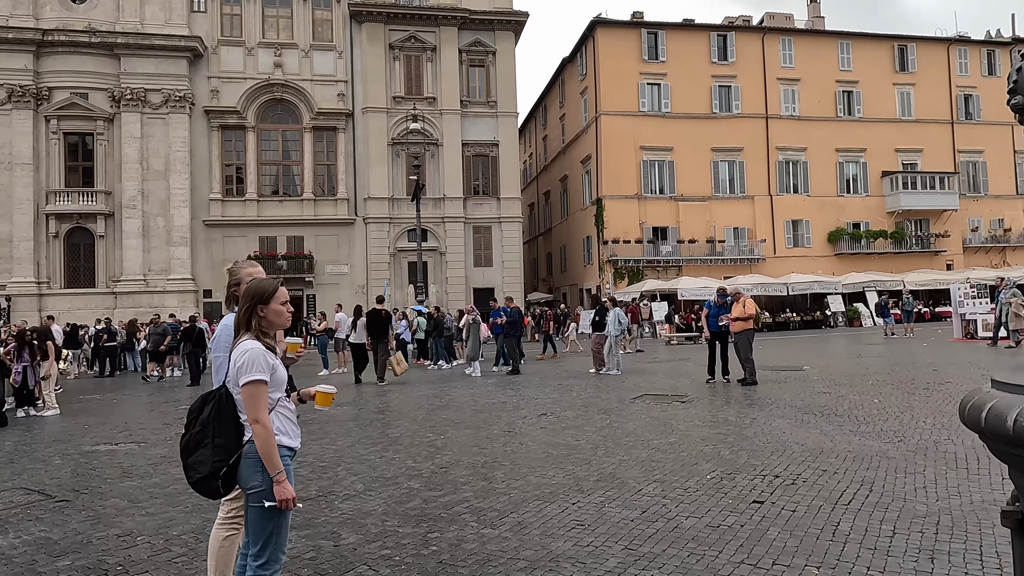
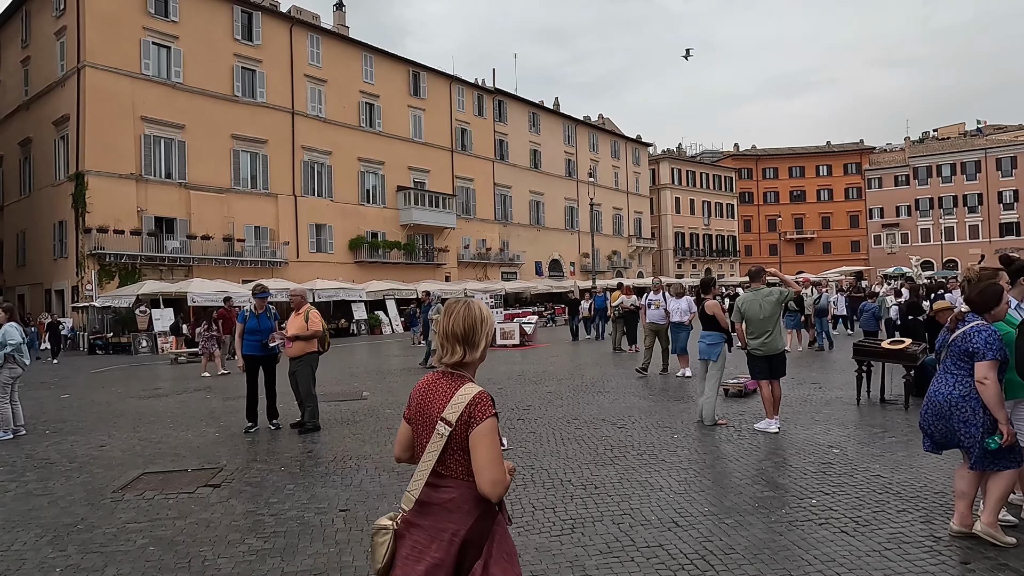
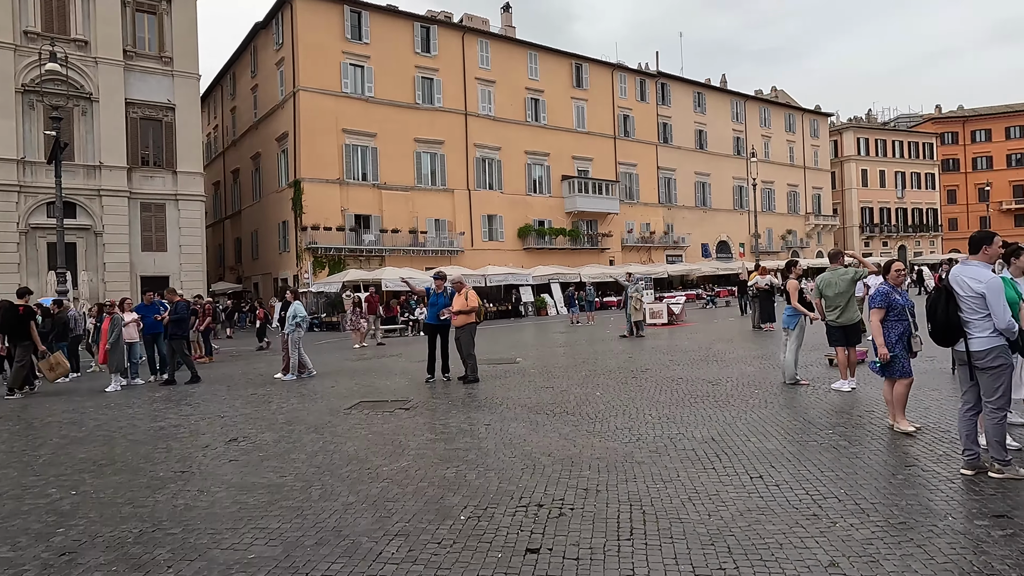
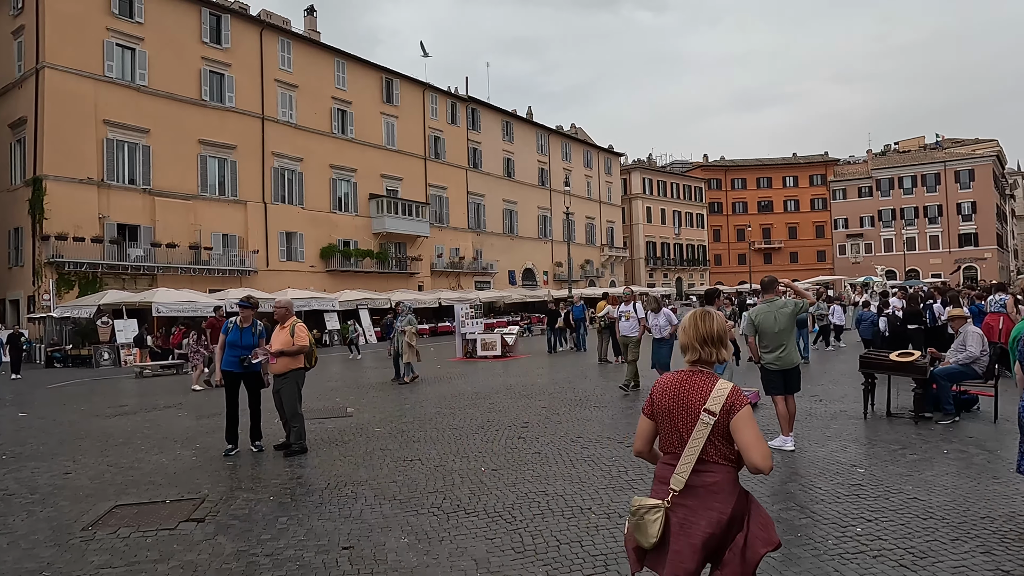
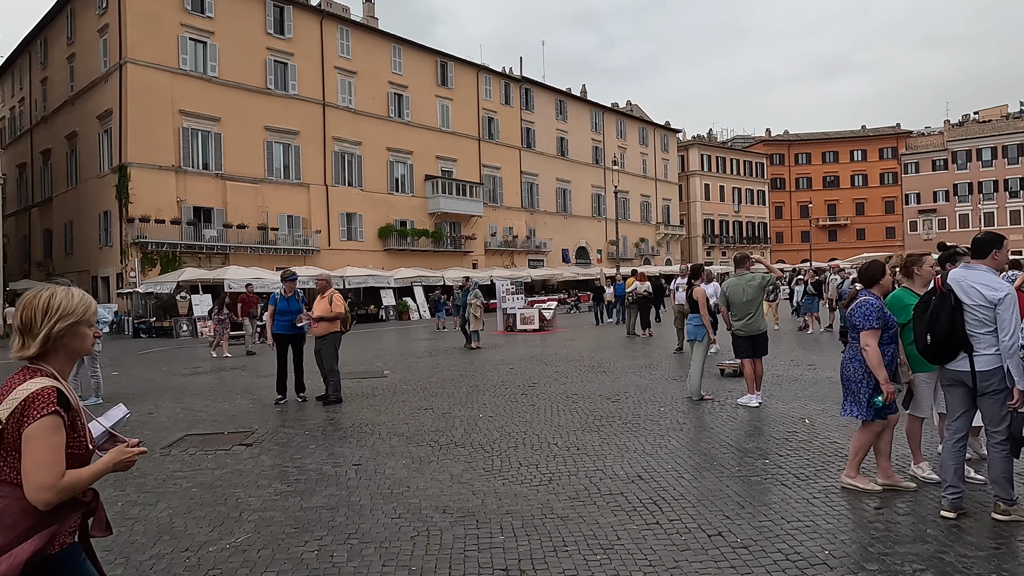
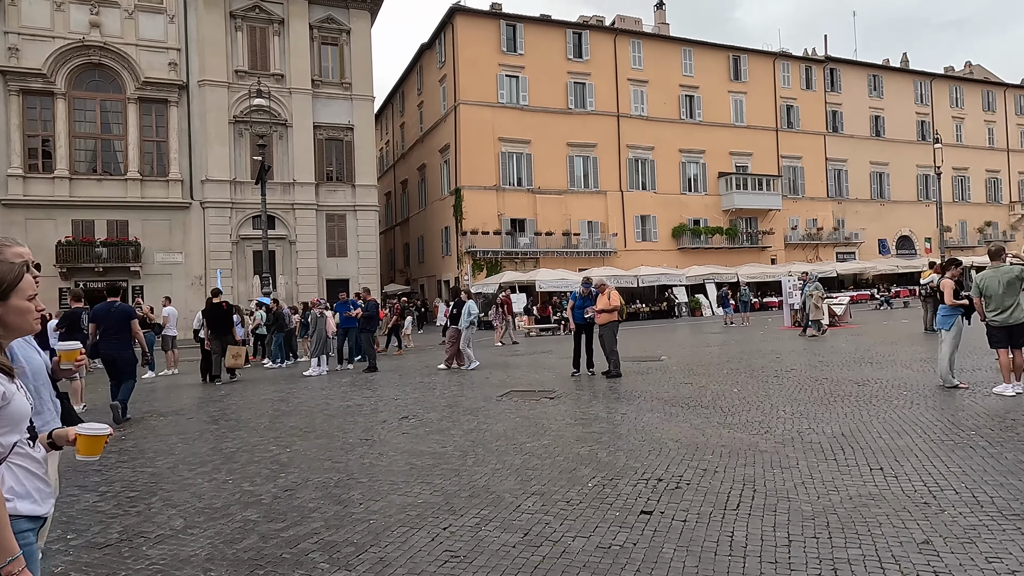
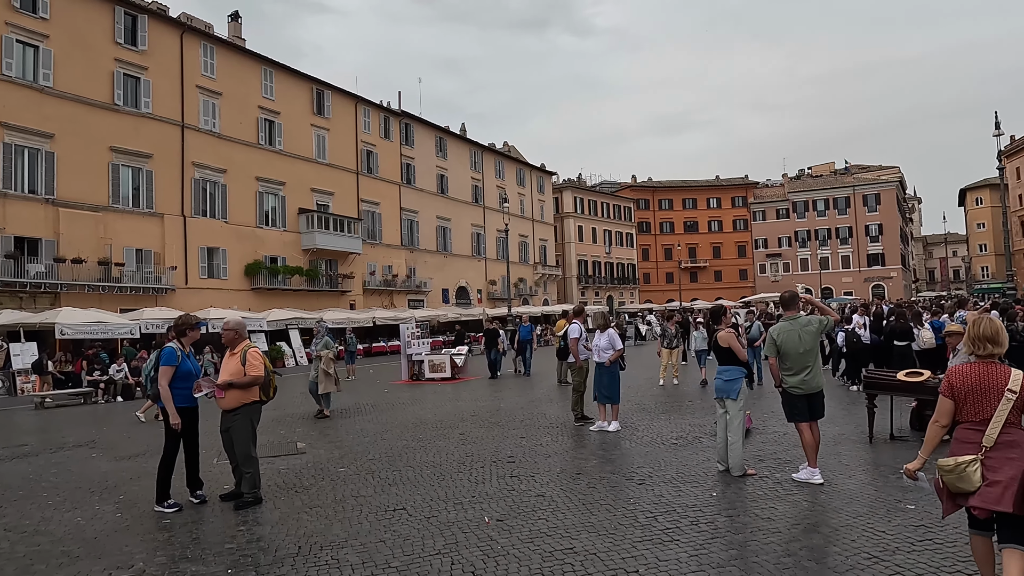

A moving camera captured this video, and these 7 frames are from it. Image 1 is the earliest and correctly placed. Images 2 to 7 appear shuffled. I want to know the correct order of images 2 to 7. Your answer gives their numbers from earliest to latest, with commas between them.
6, 3, 5, 2, 4, 7
